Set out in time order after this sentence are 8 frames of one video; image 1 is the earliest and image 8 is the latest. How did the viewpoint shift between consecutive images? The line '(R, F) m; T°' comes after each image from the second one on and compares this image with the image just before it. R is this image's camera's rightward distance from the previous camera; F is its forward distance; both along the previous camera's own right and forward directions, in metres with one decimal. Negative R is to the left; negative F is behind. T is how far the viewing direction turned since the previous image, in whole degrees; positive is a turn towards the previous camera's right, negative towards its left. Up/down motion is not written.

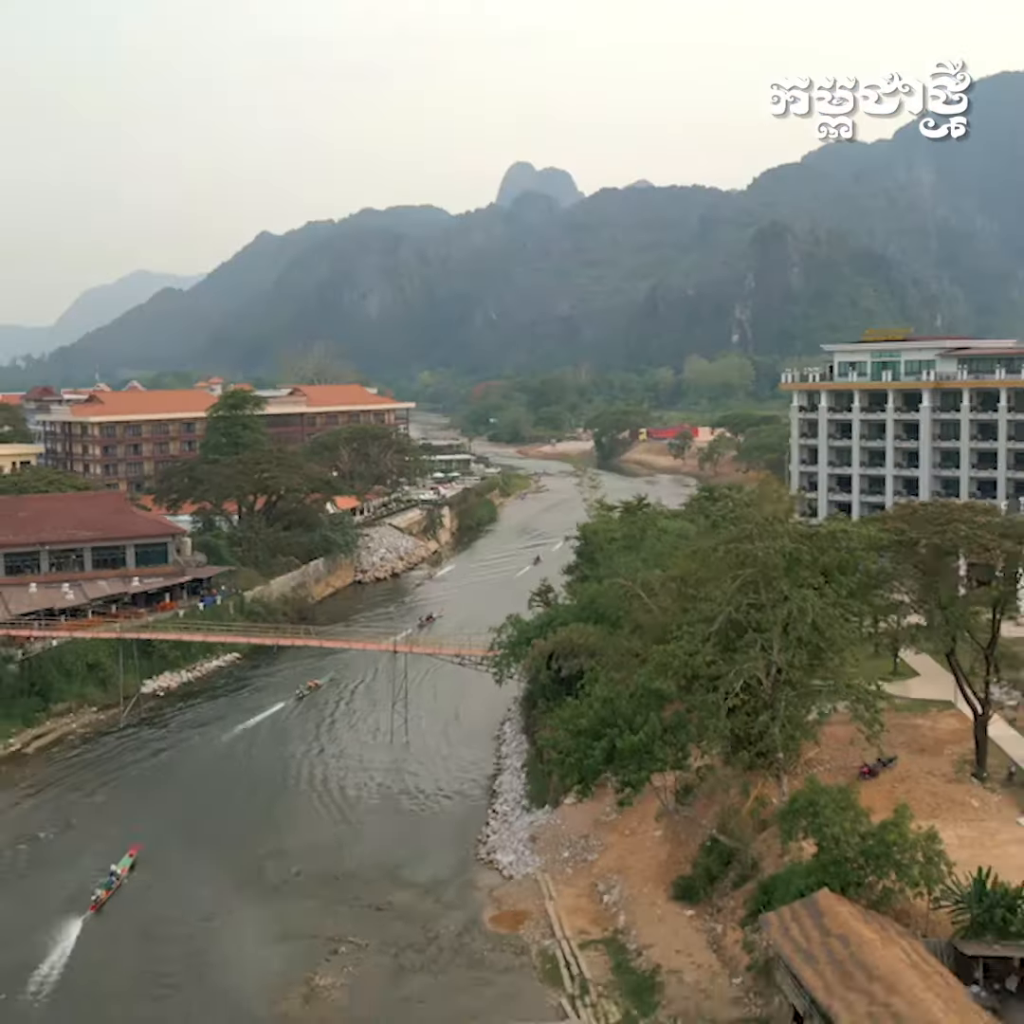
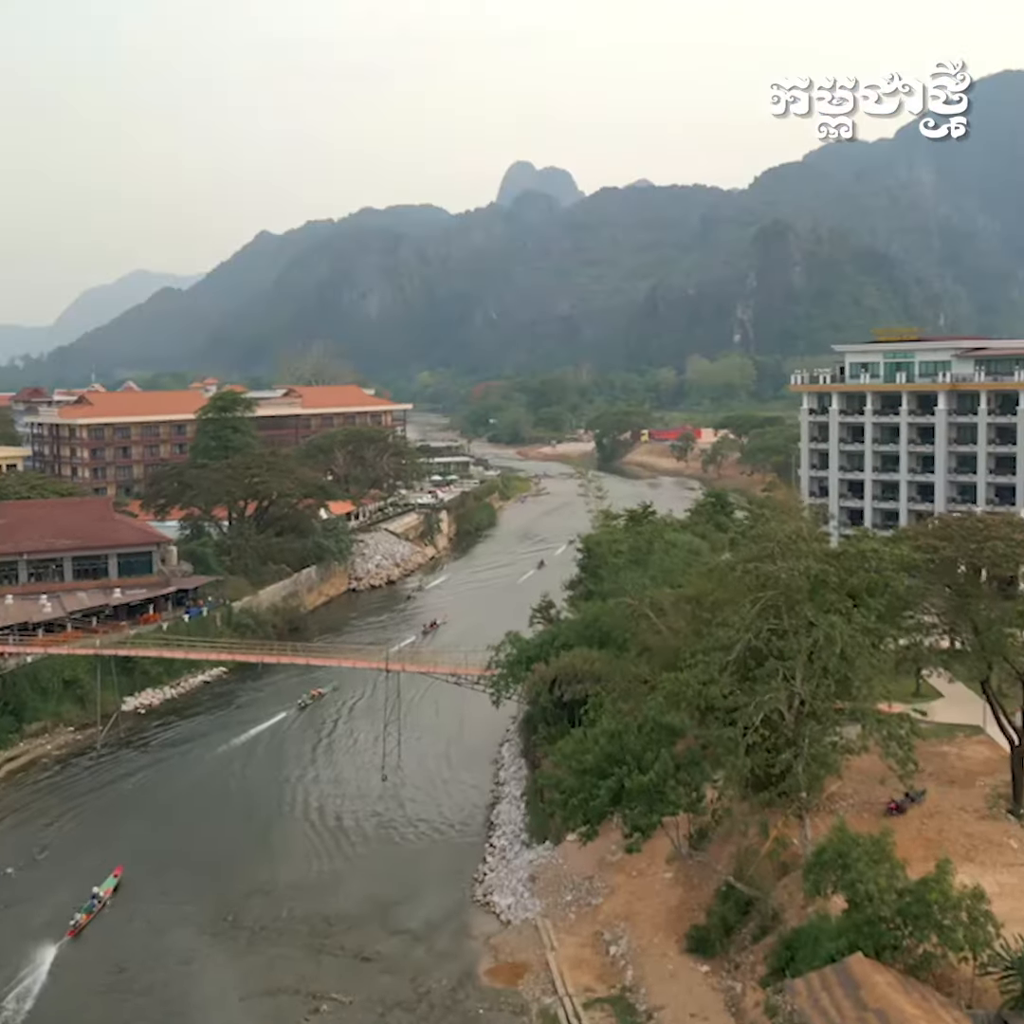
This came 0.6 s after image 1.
(0.0, +1.5) m; 0°
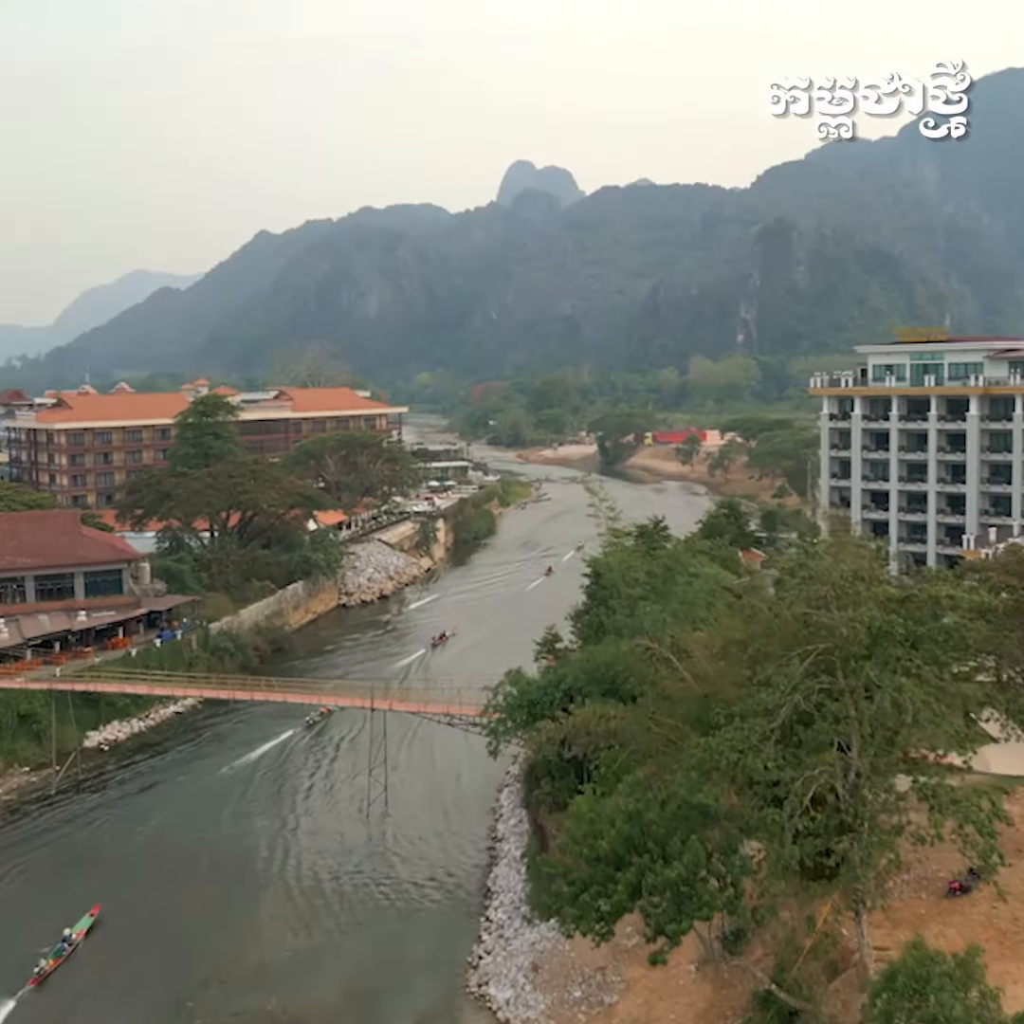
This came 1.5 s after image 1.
(0.0, +2.7) m; 0°
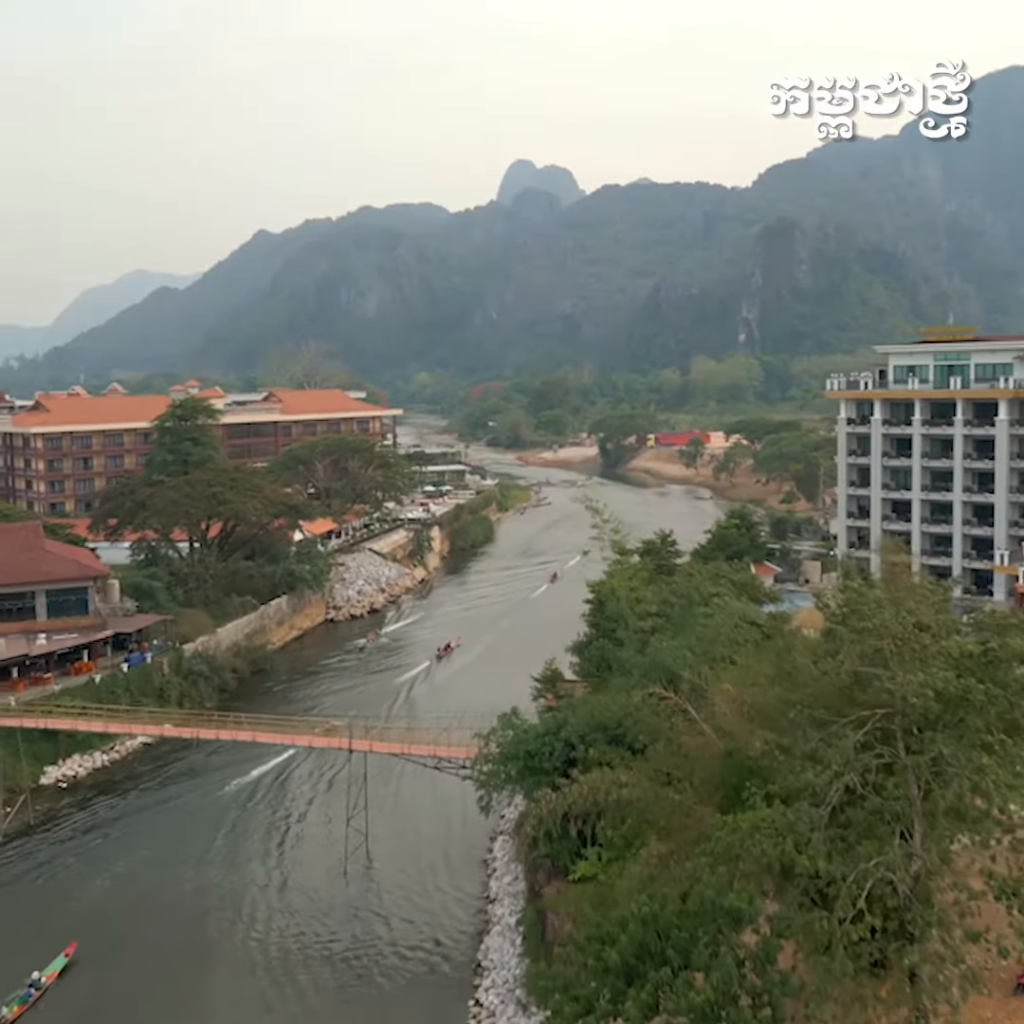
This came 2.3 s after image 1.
(+0.1, +2.4) m; 0°
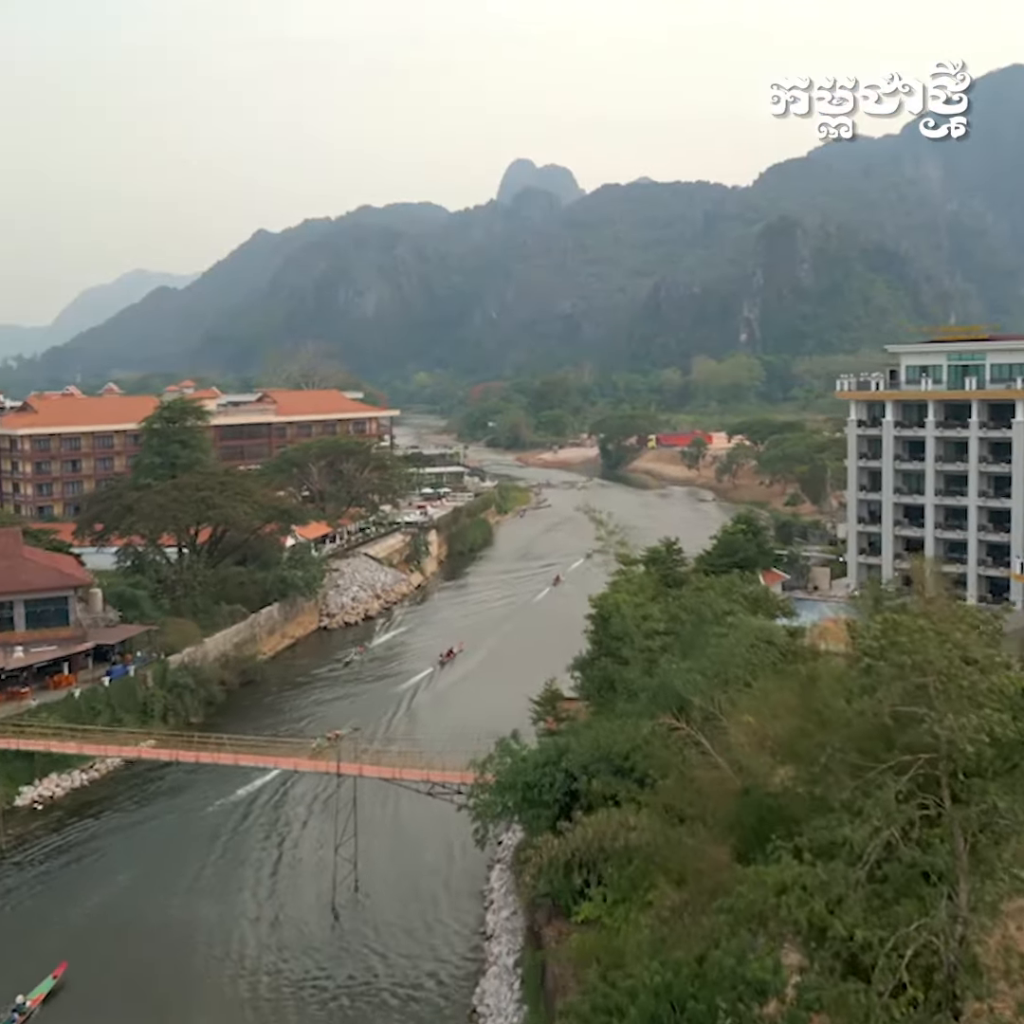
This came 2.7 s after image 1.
(0.0, +1.2) m; 0°
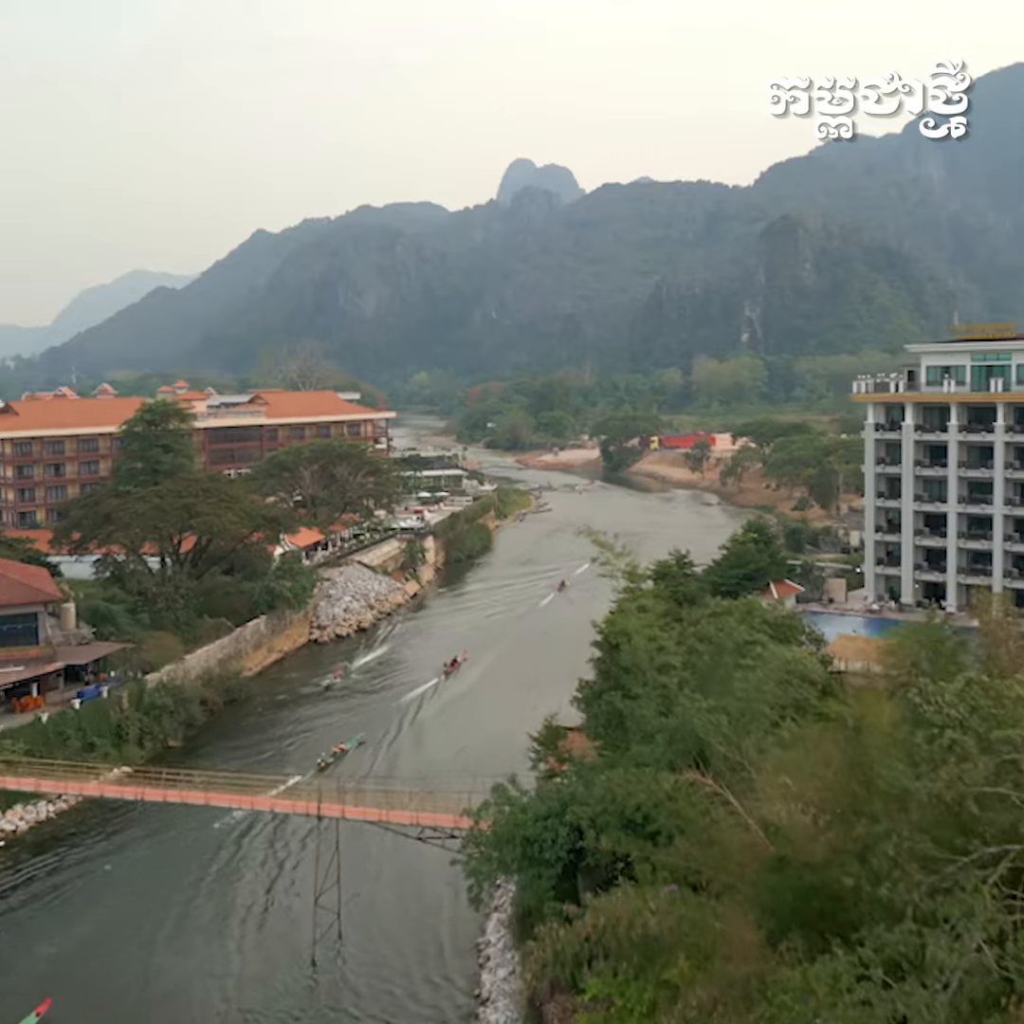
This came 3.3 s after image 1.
(0.0, +1.8) m; 0°
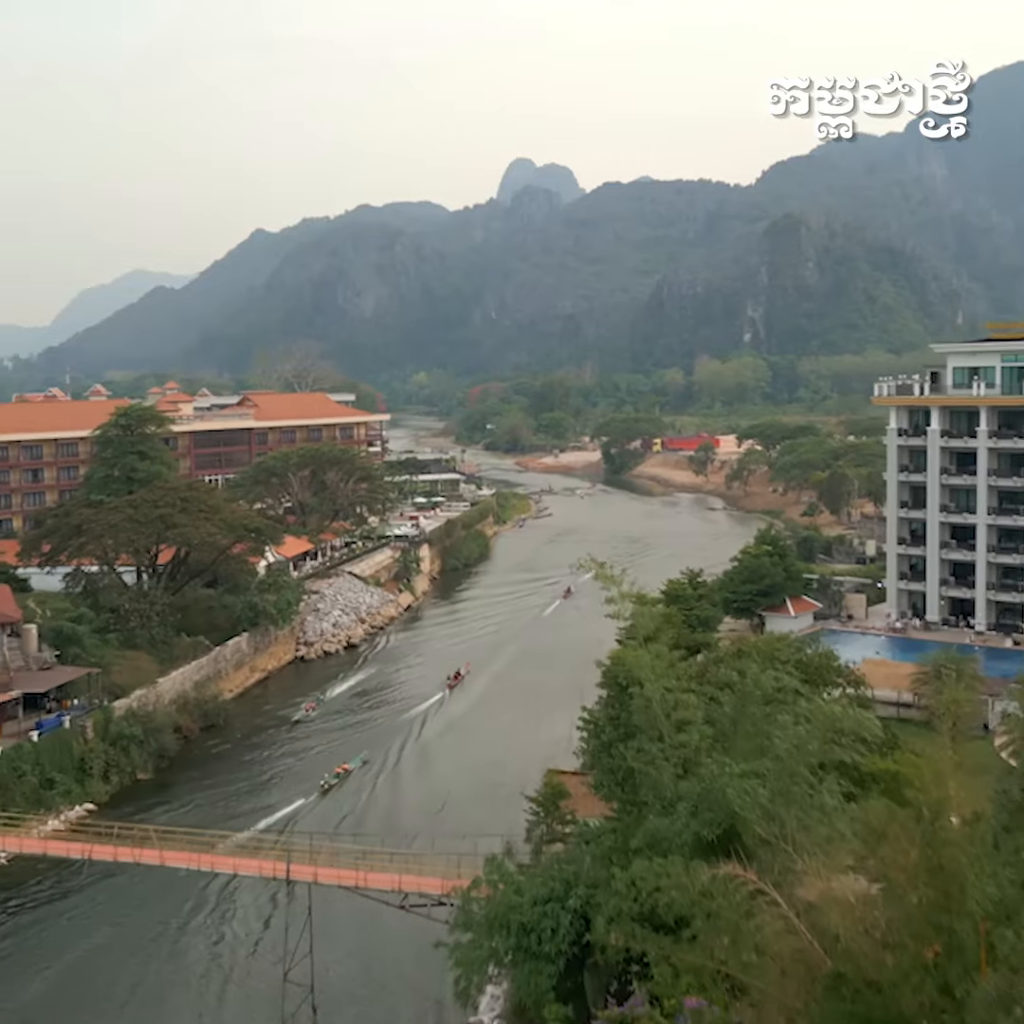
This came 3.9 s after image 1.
(0.0, +2.1) m; 0°
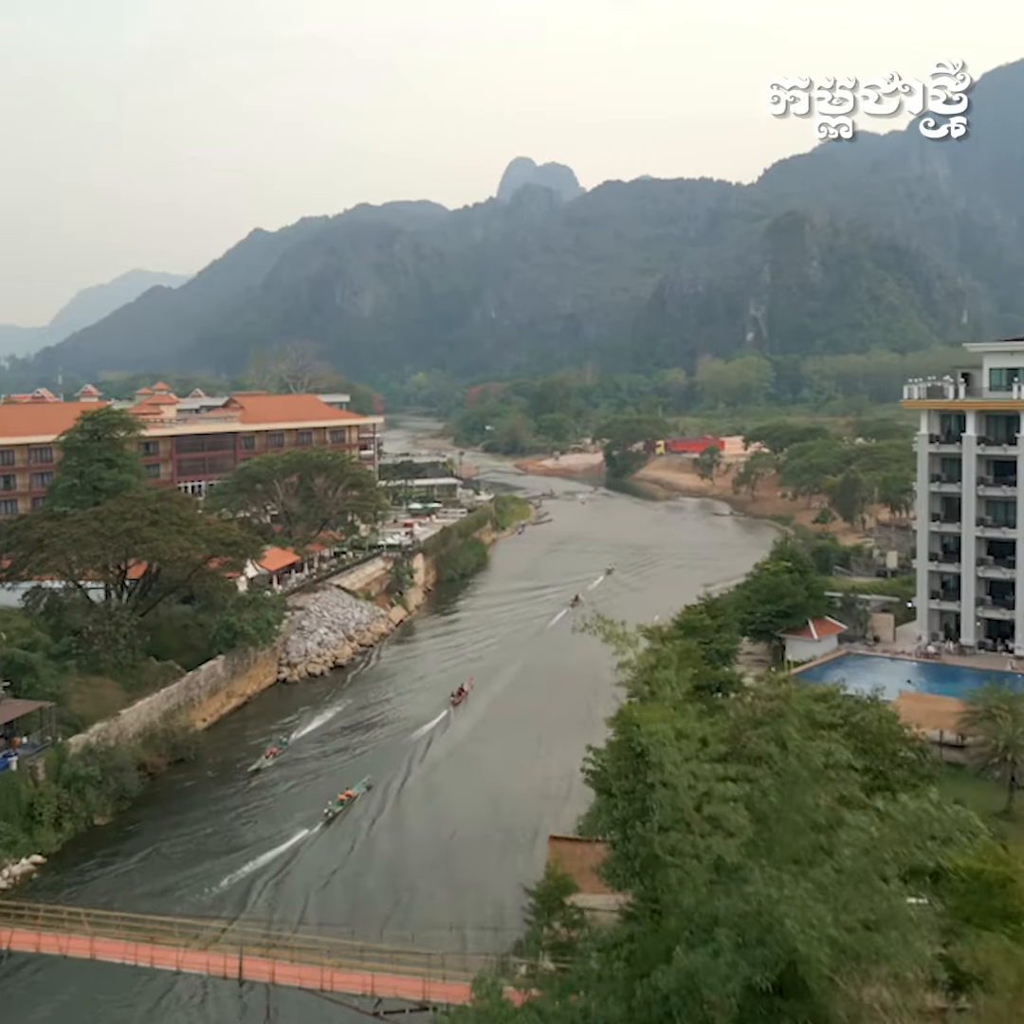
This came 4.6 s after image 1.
(0.0, +2.5) m; 0°
